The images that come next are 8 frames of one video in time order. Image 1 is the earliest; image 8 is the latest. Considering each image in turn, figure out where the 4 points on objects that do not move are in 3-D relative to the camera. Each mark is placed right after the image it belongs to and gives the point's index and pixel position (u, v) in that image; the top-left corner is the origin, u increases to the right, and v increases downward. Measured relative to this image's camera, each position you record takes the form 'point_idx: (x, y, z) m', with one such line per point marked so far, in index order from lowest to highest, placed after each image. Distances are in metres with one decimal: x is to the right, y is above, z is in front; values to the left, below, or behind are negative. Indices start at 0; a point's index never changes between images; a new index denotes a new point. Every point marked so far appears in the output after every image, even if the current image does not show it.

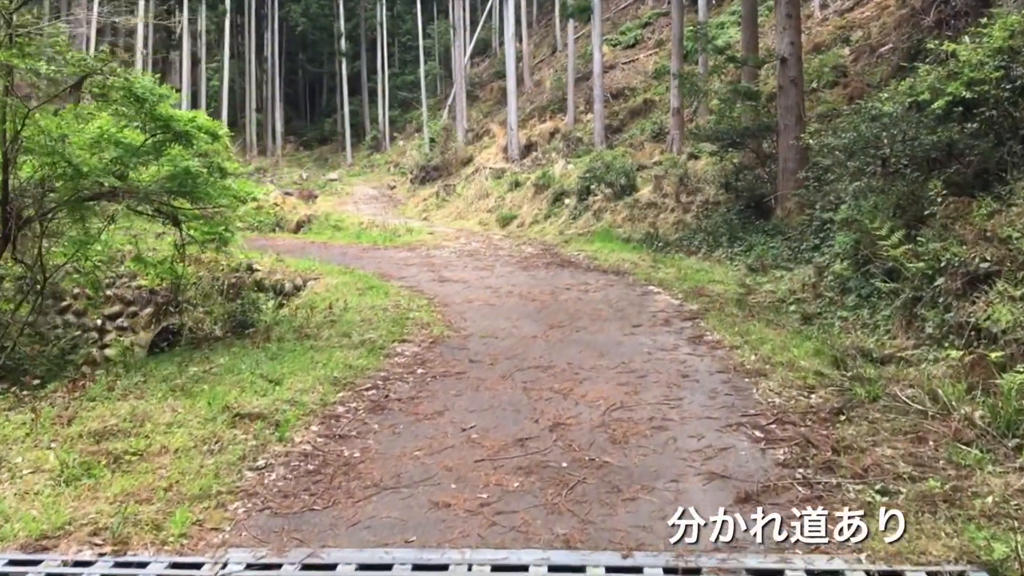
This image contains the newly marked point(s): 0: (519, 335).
0: (+0.1, -0.4, +7.8) m
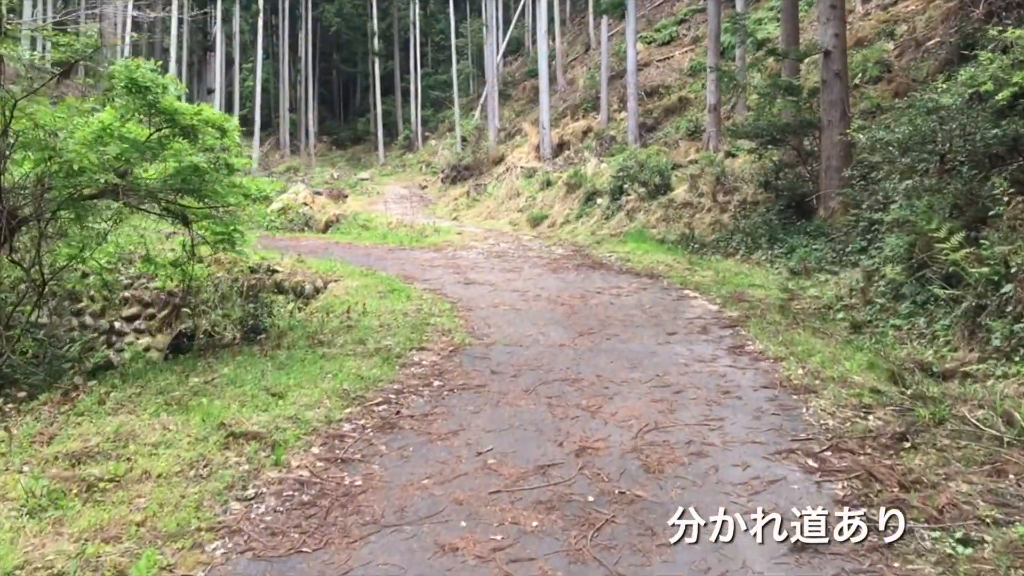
0: (+0.3, -0.5, +7.3) m
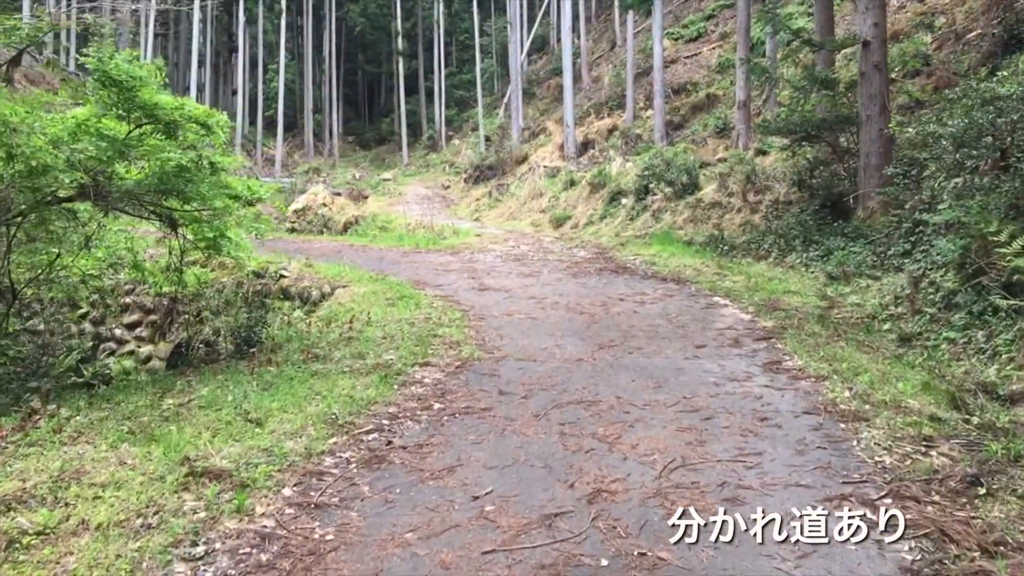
0: (+0.4, -0.5, +6.7) m
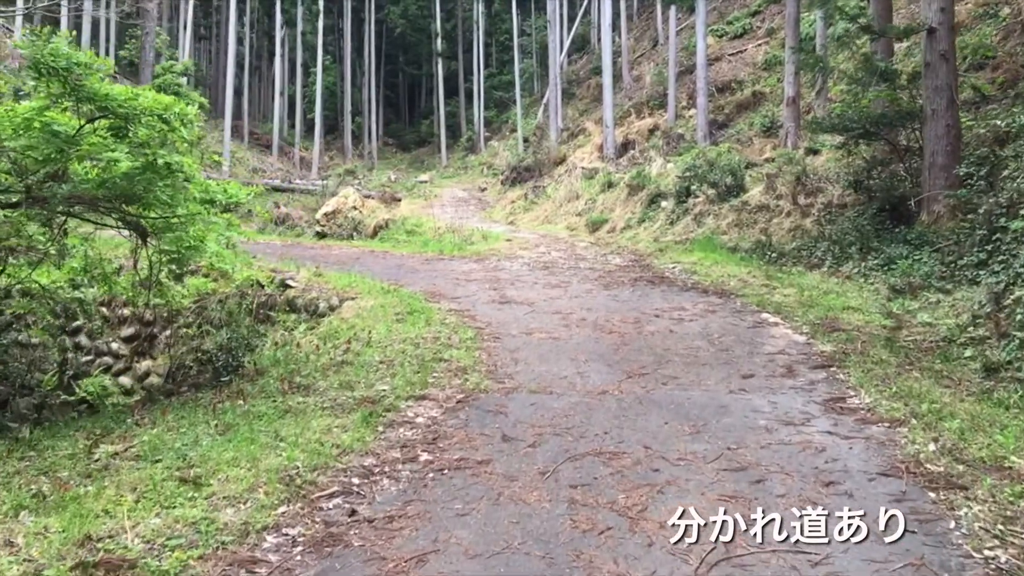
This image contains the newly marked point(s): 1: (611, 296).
0: (+0.5, -0.7, +5.7) m
1: (+1.1, -0.1, +9.5) m
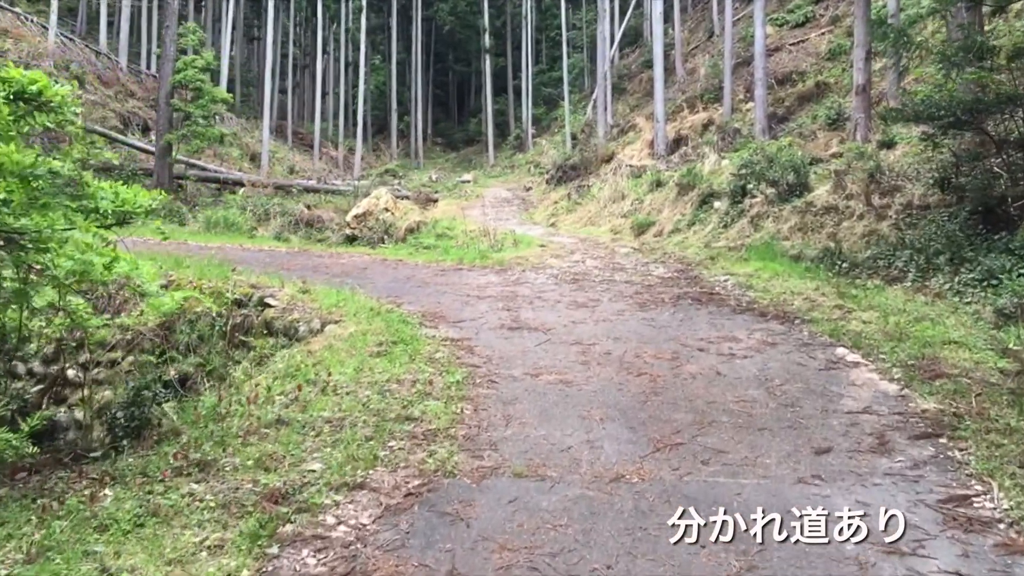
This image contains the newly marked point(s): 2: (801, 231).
0: (+0.4, -0.9, +4.1) m
1: (+1.2, -0.3, +7.8) m
2: (+4.2, +0.8, +12.7) m
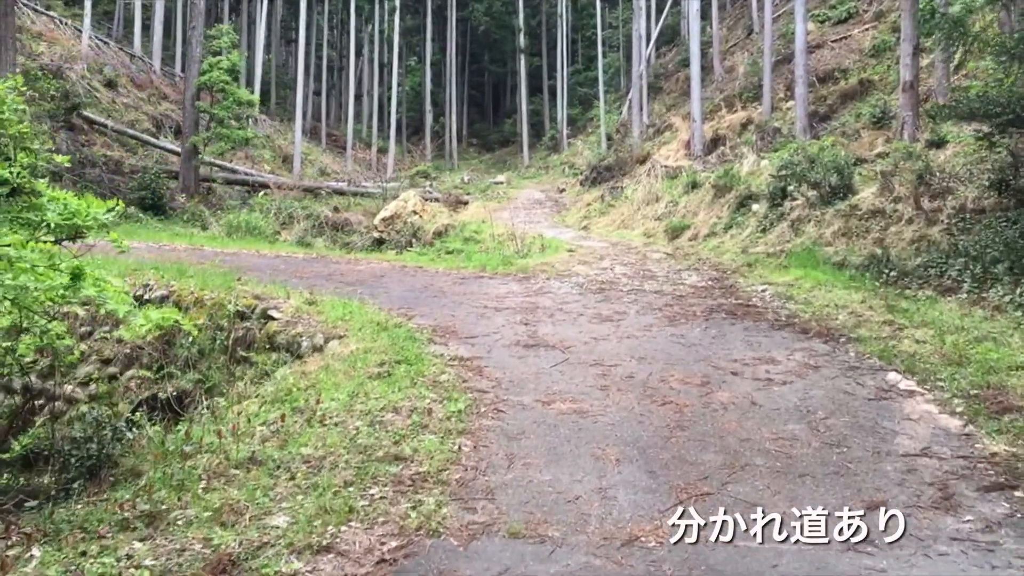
0: (+0.3, -1.0, +3.5) m
1: (+1.3, -0.4, +7.2) m
2: (+4.5, +0.7, +11.9) m
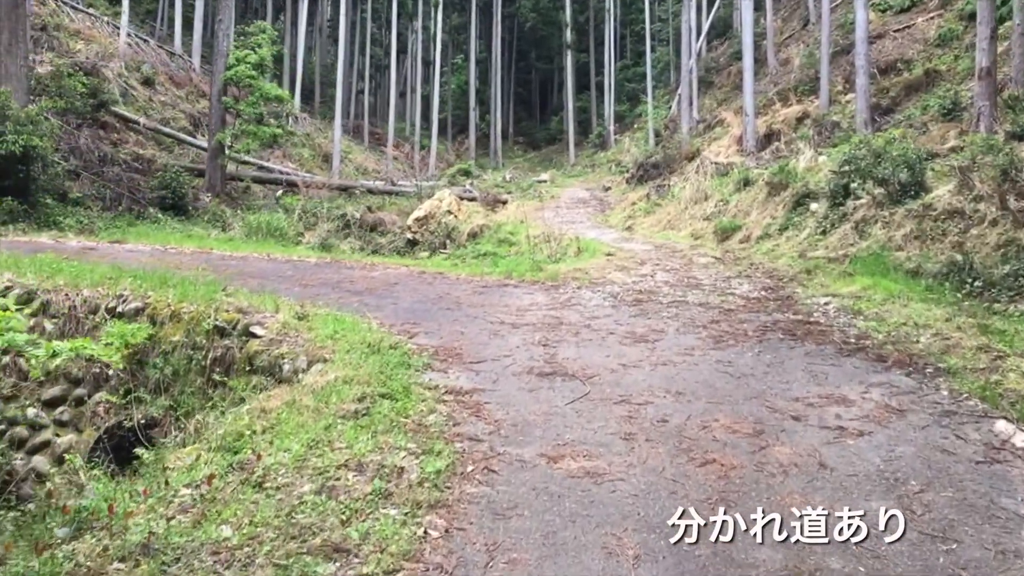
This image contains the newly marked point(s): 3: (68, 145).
0: (+0.2, -1.1, +2.4) m
1: (+1.4, -0.5, +5.9) m
2: (+4.9, +0.6, +10.5) m
3: (-8.6, +2.8, +17.0) m
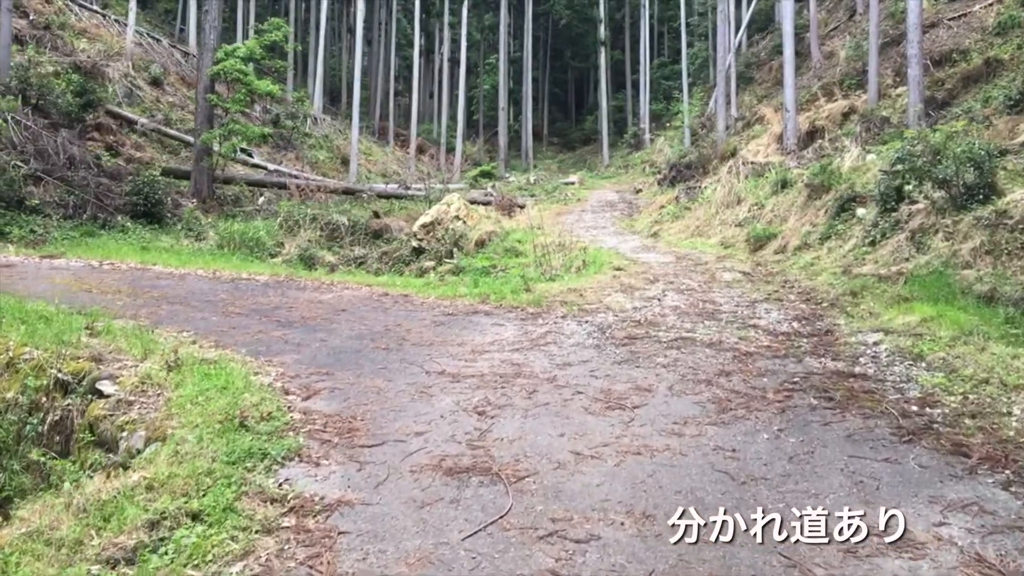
0: (-0.4, -1.3, +0.5) m
1: (+1.0, -0.8, +4.1) m
2: (+4.6, +0.3, +8.5) m
3: (-8.5, +2.5, +15.6) m
